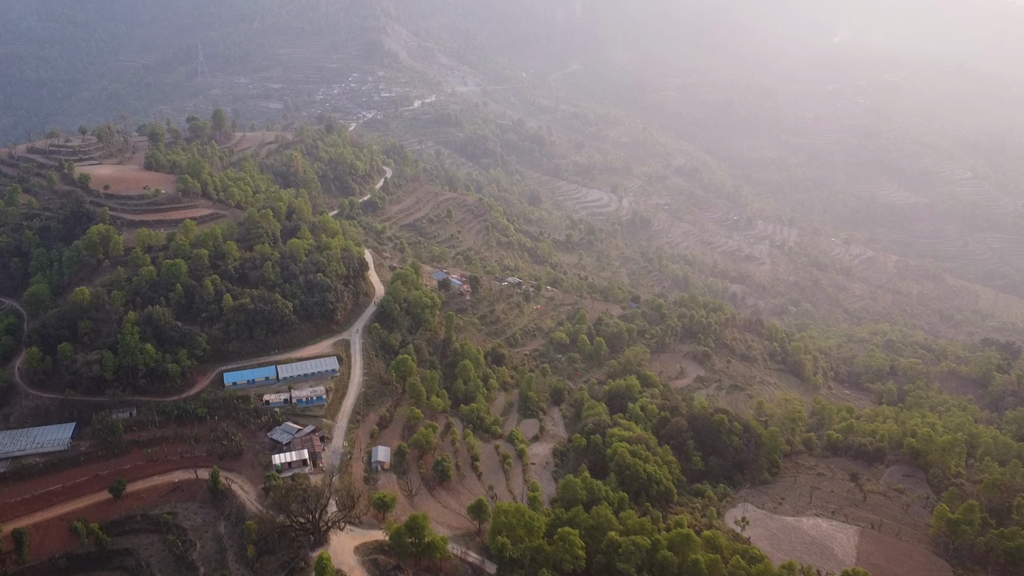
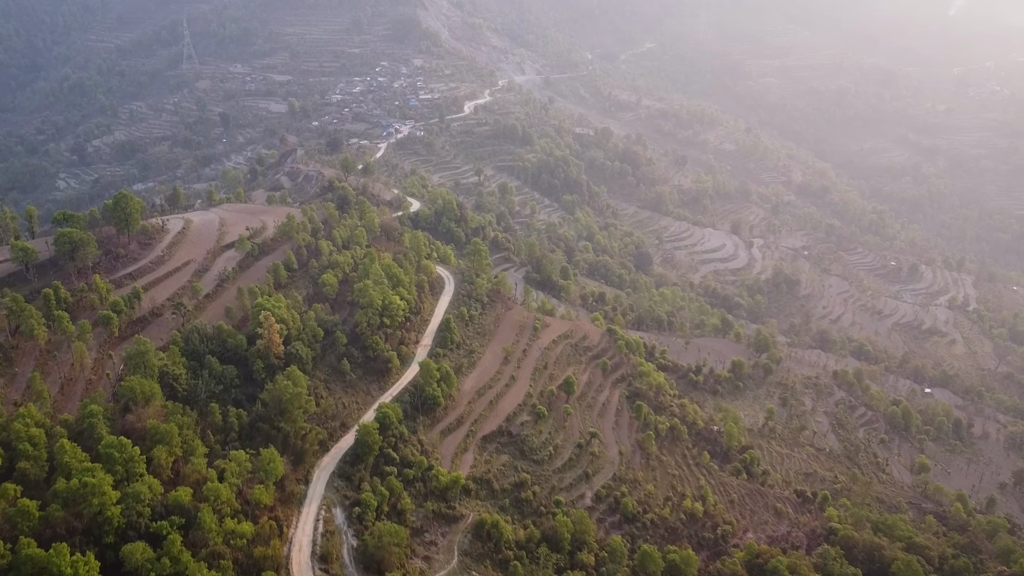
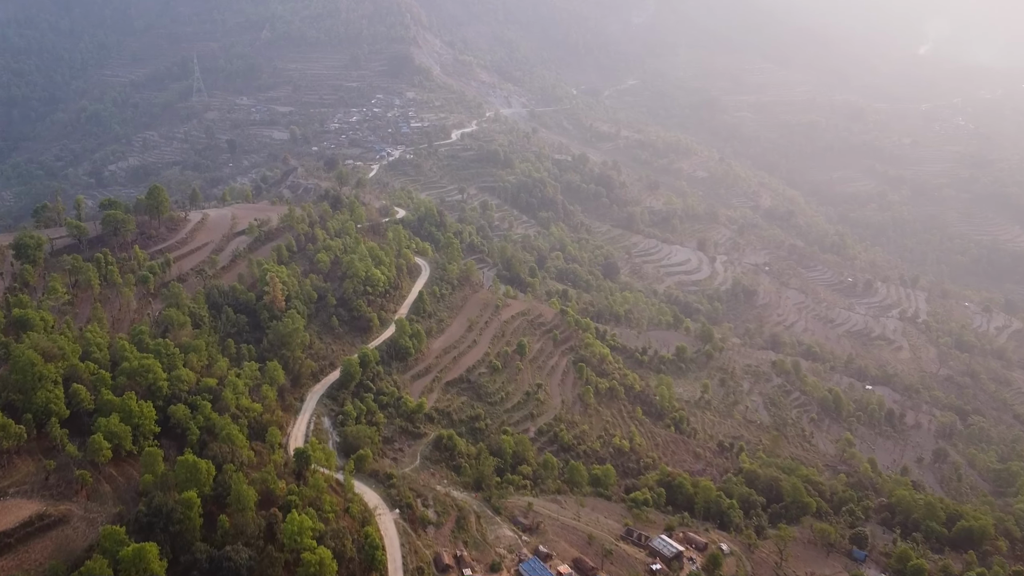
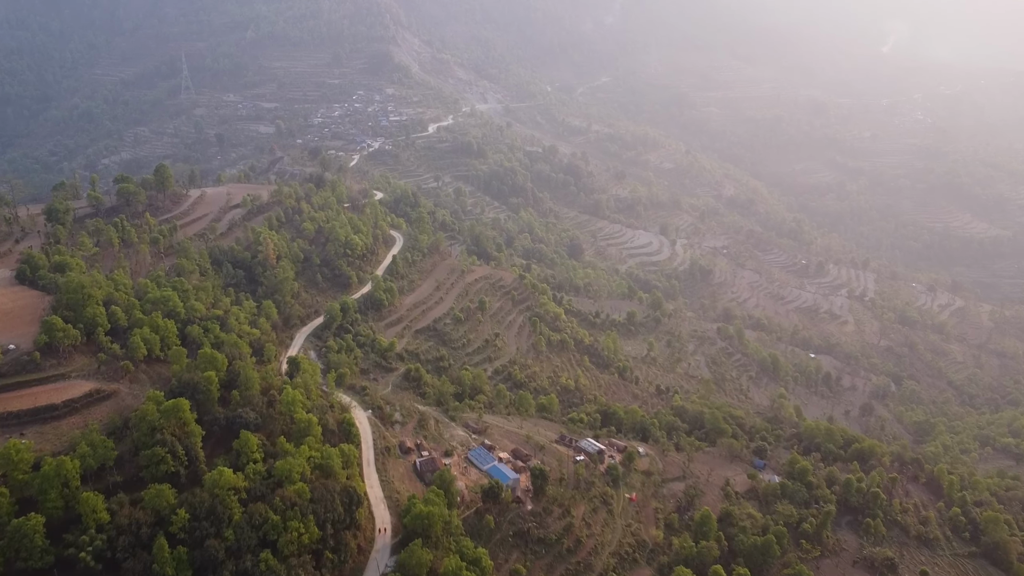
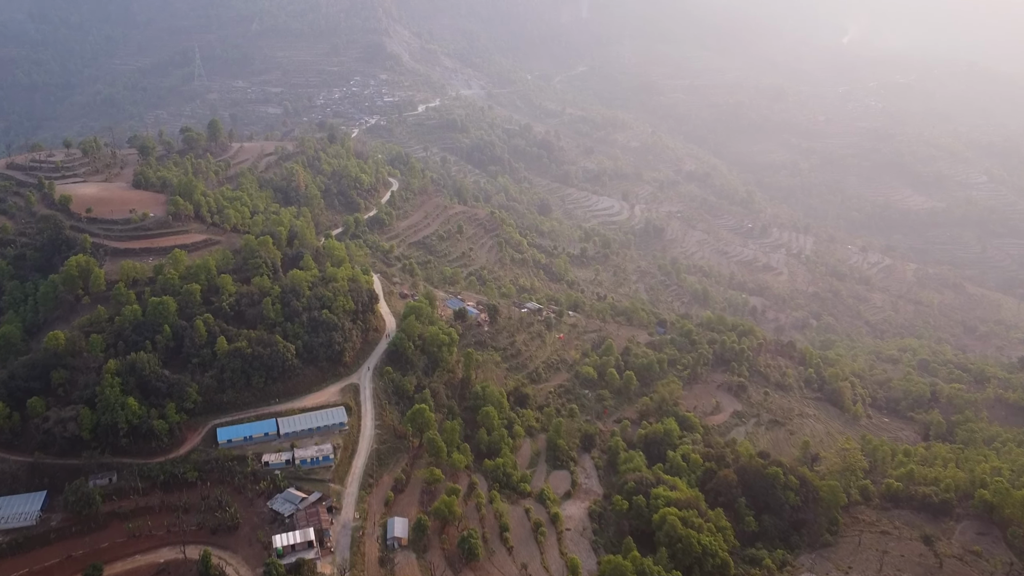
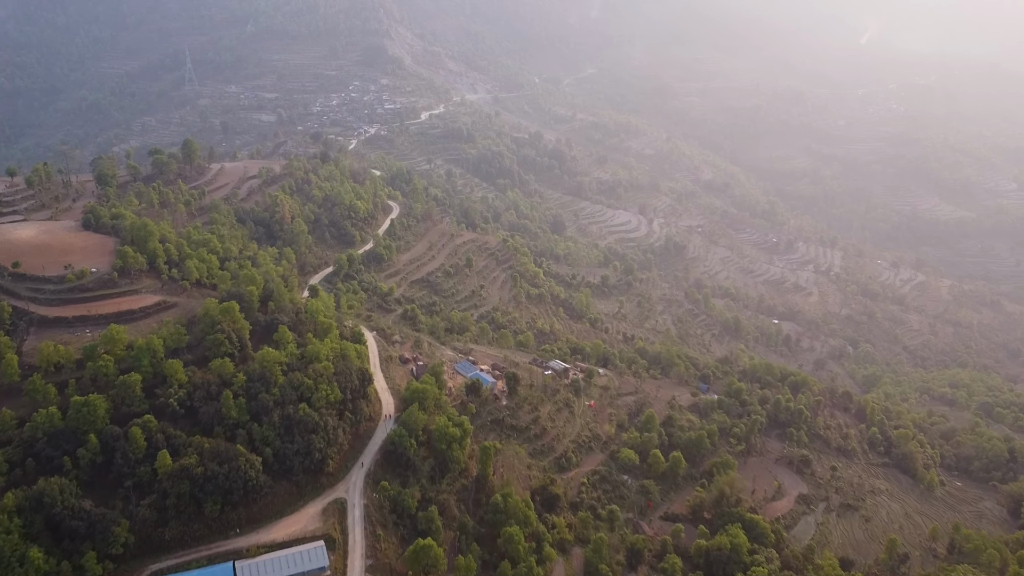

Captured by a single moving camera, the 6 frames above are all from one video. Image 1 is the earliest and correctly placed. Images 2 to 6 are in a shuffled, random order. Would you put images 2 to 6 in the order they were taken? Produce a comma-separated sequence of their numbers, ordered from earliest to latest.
5, 6, 4, 3, 2
